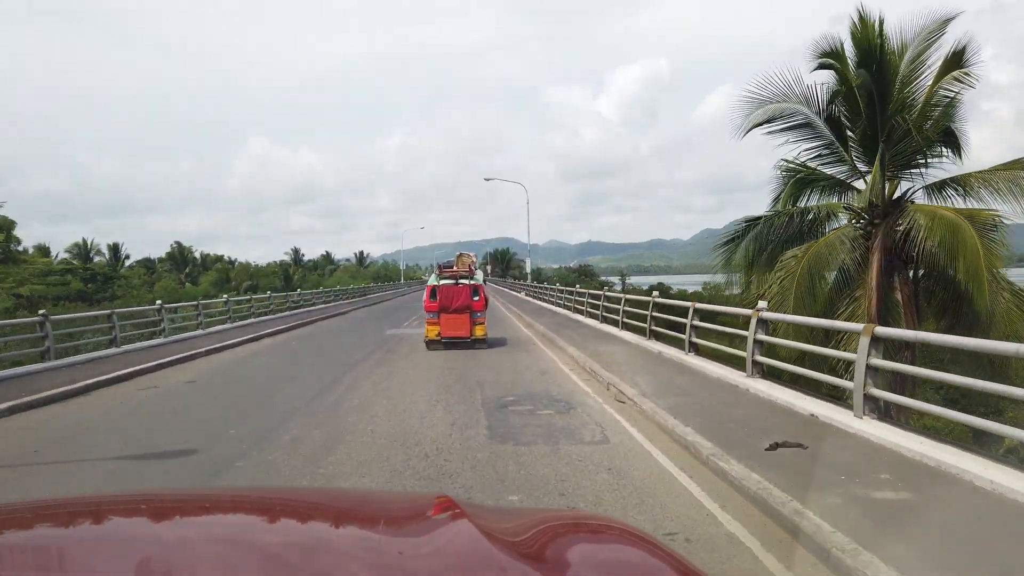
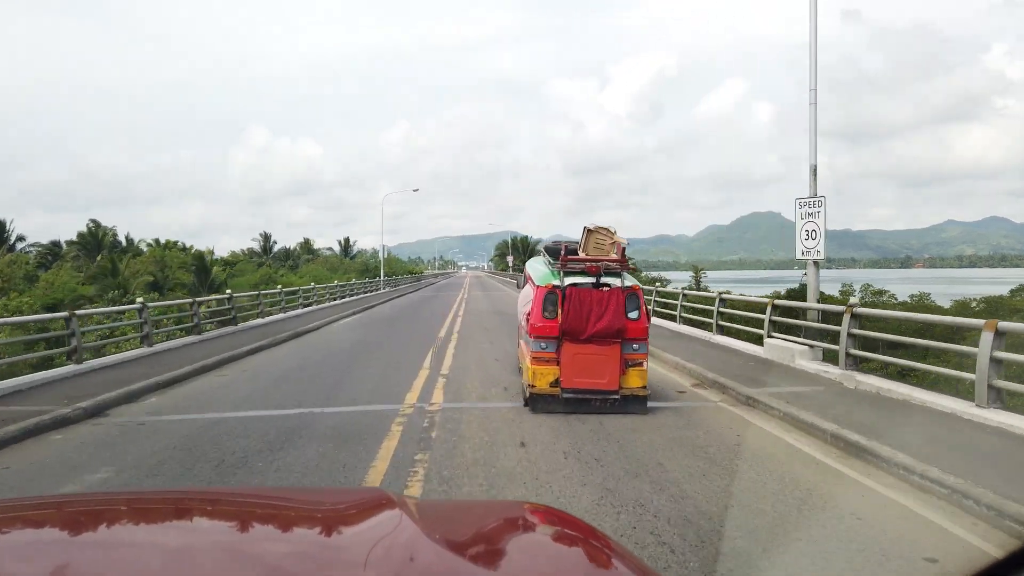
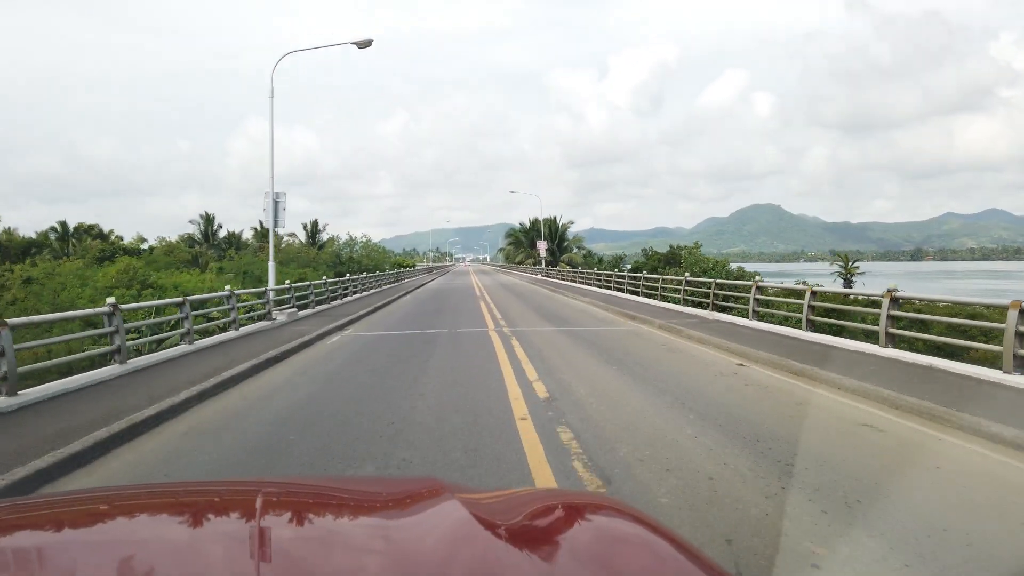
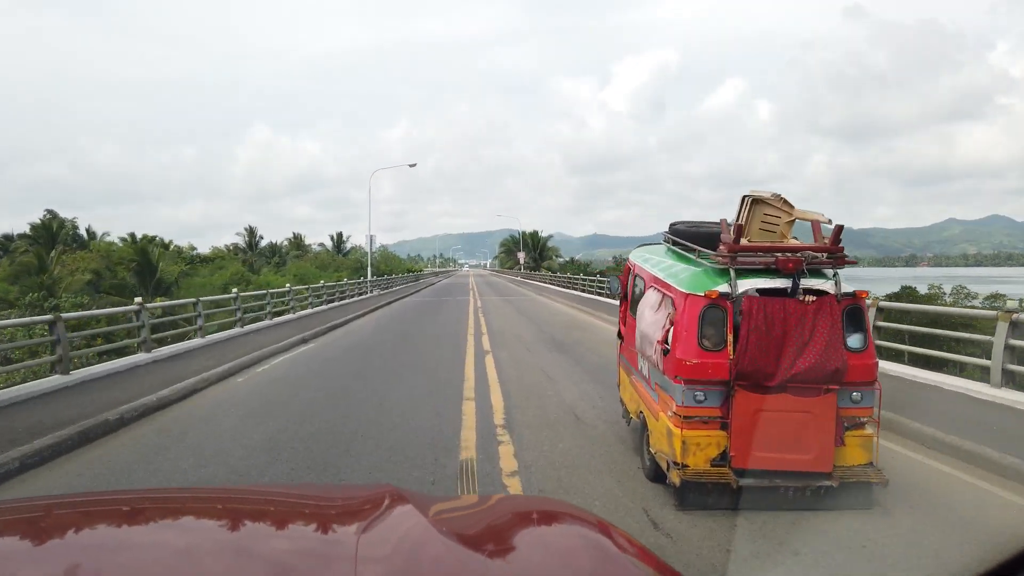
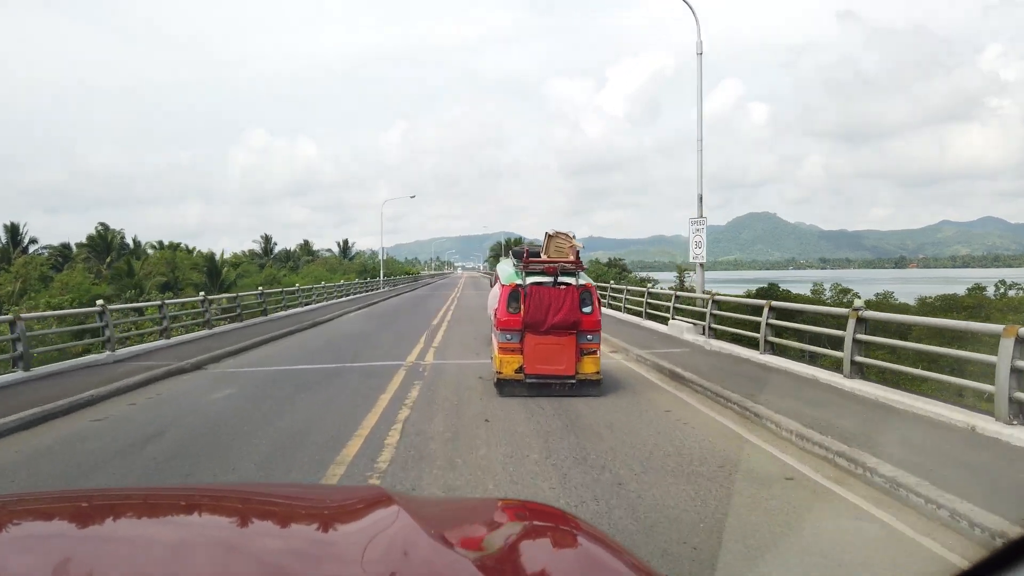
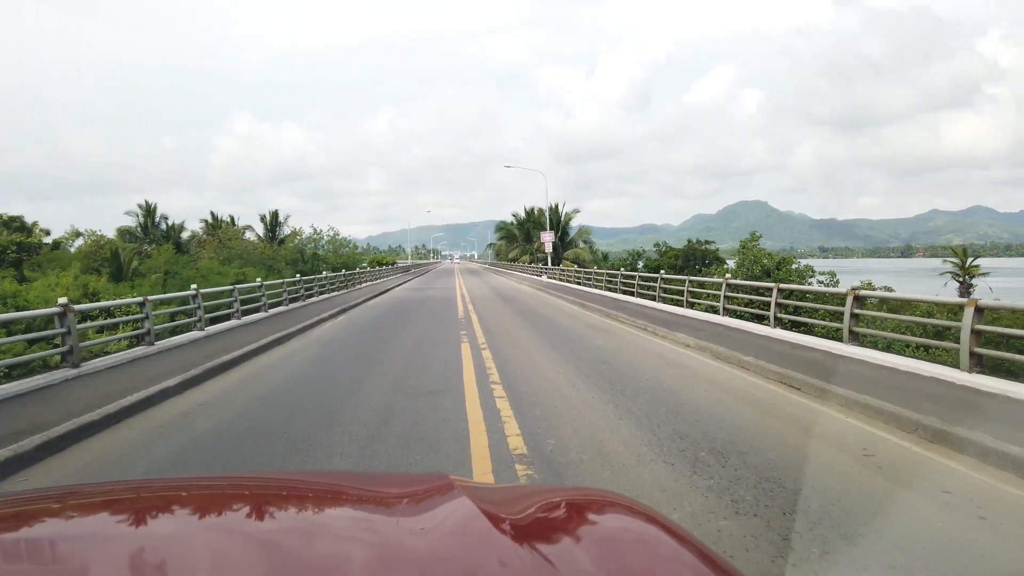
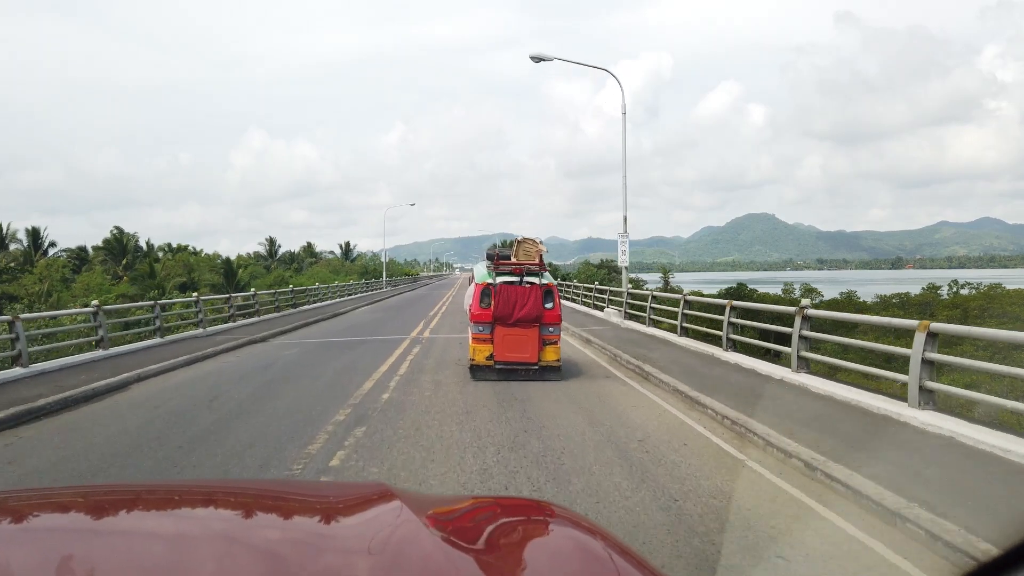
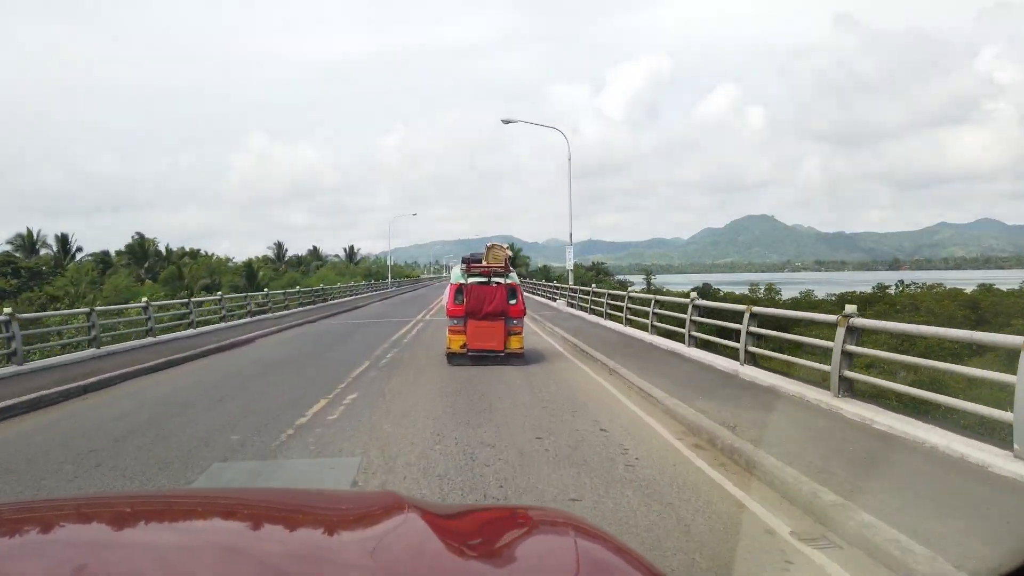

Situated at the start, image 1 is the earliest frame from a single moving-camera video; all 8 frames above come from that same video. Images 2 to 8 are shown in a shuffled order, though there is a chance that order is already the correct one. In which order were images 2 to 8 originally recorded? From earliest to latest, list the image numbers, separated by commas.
8, 7, 5, 2, 4, 3, 6
